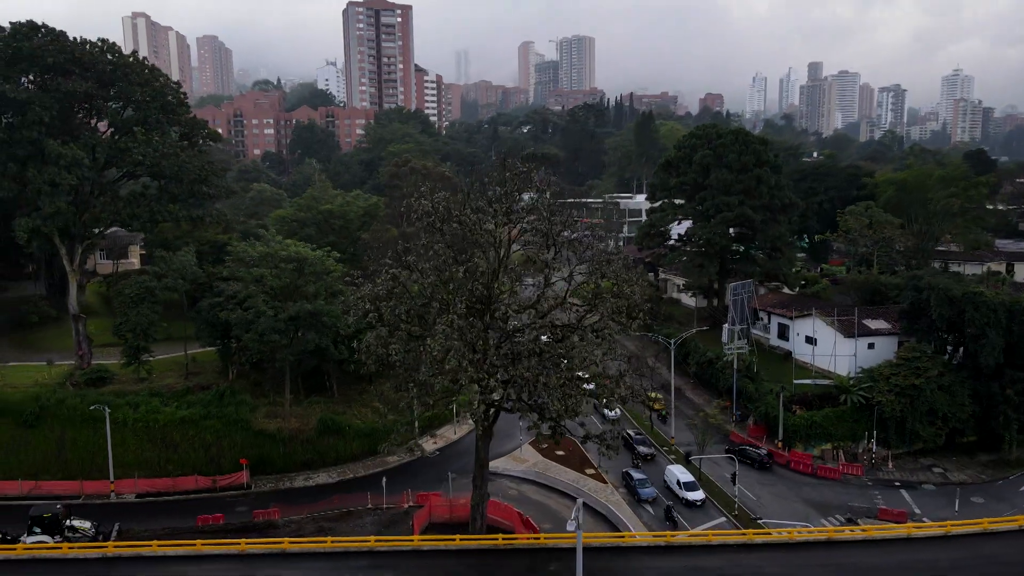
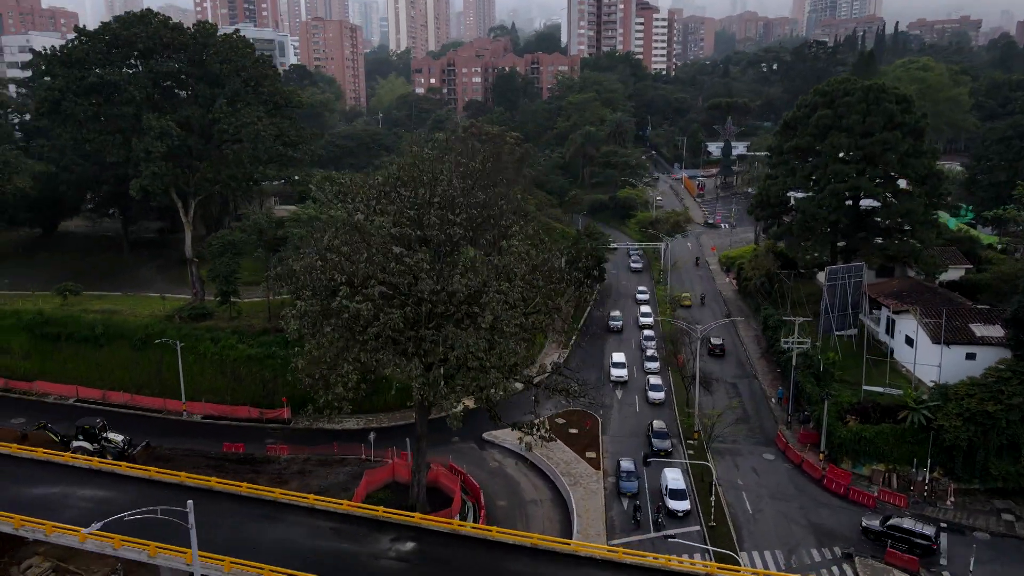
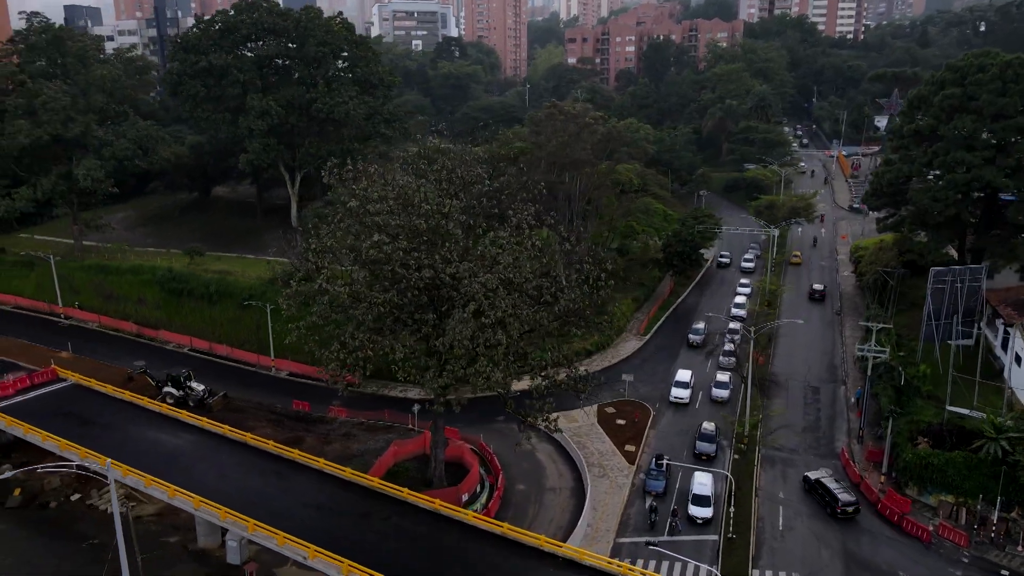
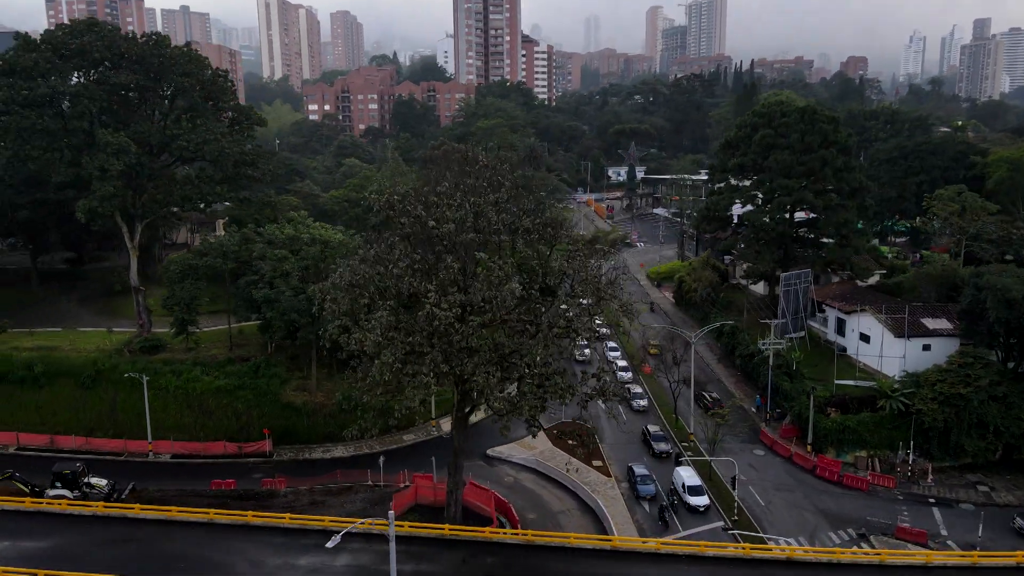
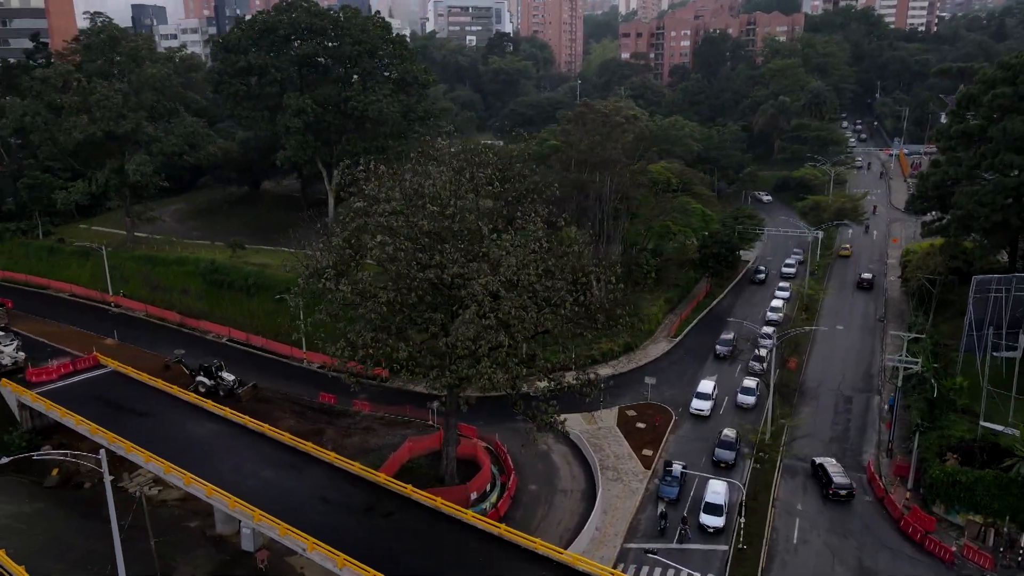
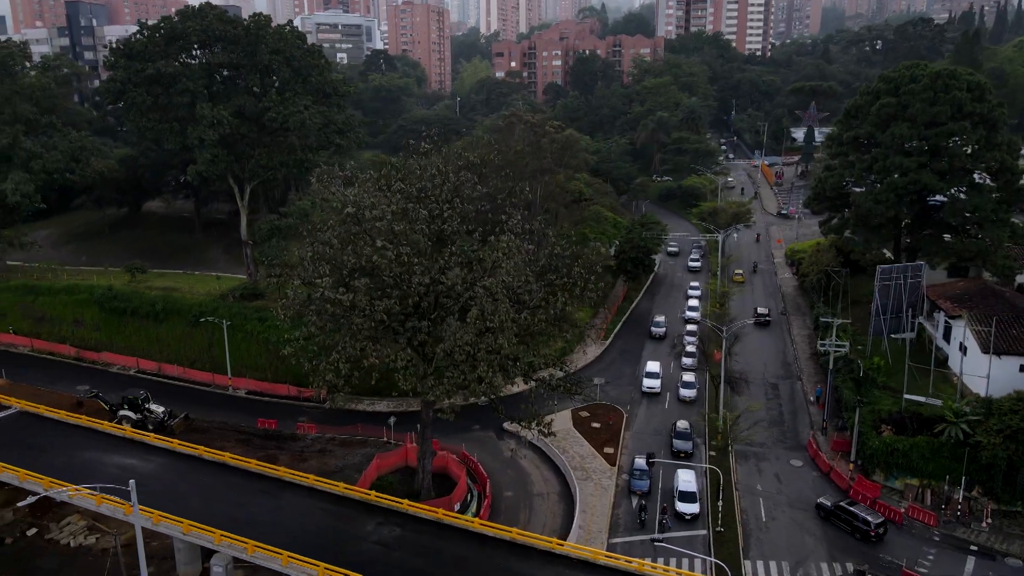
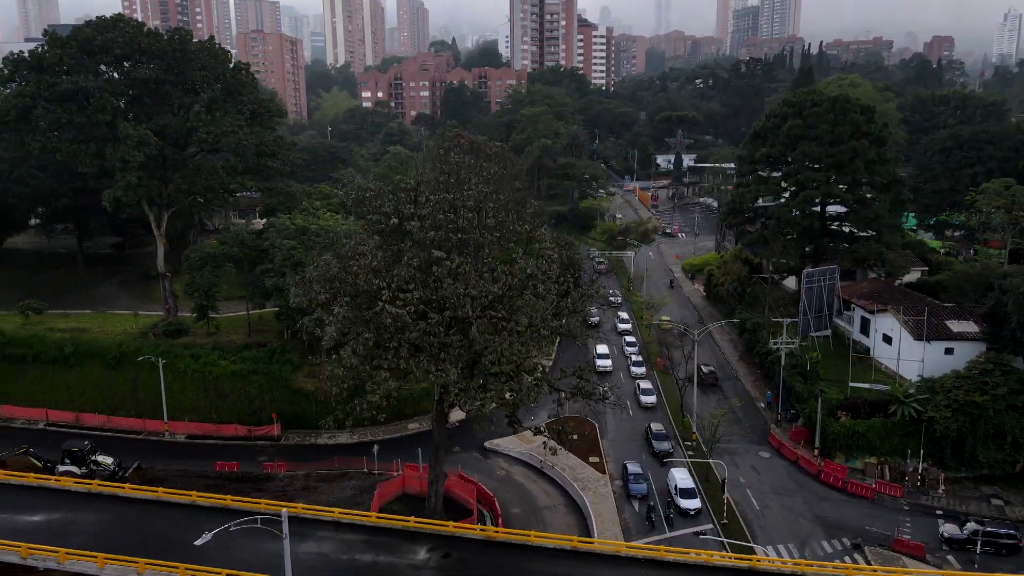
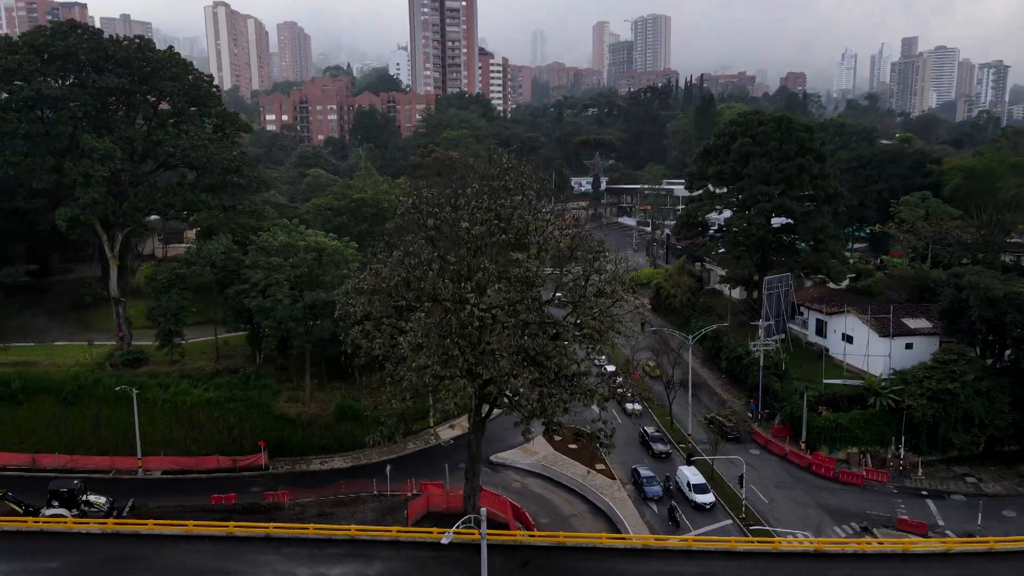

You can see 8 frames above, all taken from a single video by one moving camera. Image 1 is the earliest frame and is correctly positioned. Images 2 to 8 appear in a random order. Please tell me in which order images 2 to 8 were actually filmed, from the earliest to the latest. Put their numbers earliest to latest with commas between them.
8, 4, 7, 2, 6, 3, 5
